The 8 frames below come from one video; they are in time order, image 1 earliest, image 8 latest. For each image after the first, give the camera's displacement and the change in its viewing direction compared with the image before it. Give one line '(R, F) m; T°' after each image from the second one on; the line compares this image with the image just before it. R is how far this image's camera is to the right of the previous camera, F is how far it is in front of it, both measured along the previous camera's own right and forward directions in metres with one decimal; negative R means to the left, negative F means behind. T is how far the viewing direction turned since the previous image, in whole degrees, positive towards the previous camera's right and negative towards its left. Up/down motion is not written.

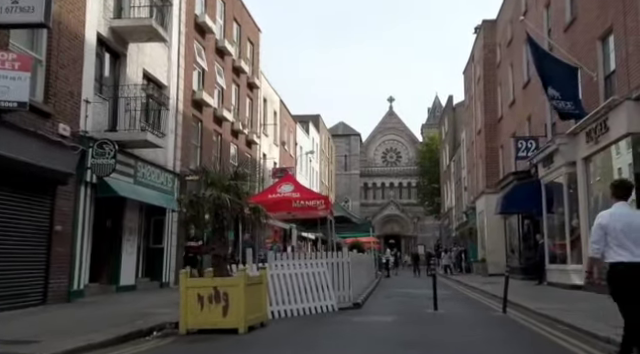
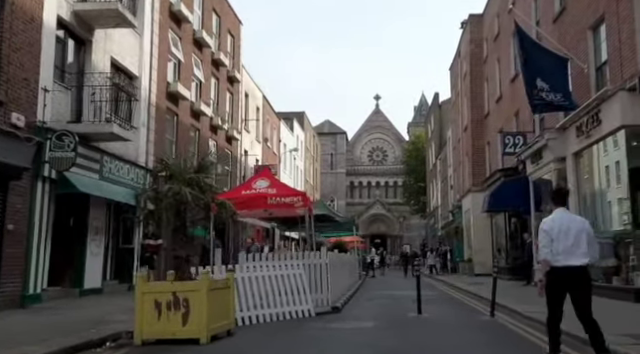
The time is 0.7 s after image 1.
(+0.2, +0.9) m; +1°
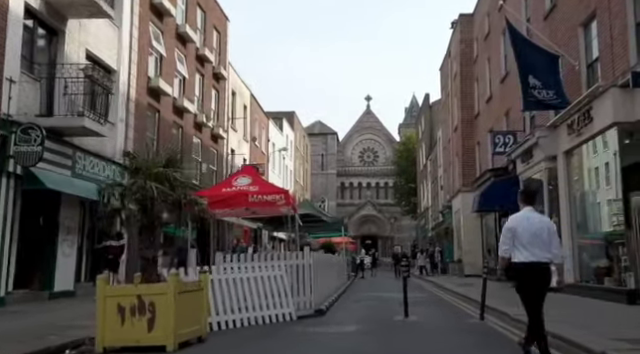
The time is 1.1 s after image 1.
(+0.2, +0.6) m; +1°
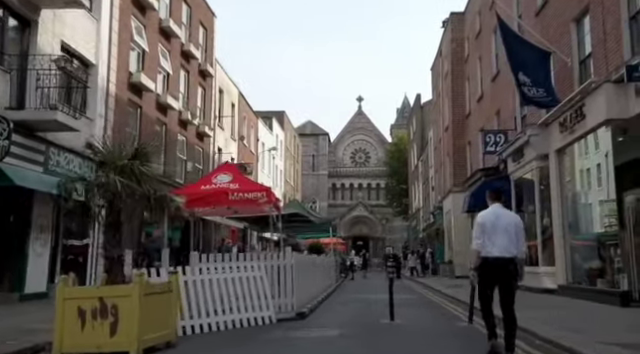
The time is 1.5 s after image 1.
(+0.2, +0.5) m; +1°
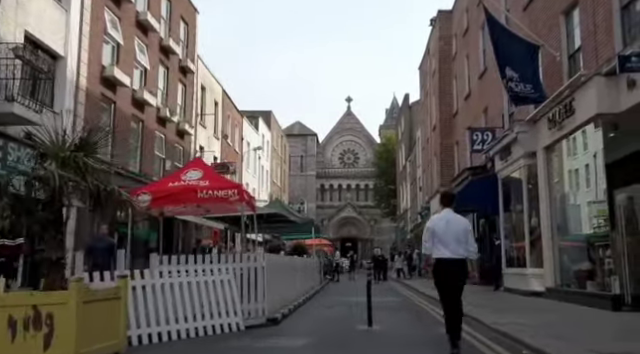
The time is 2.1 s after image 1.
(+0.3, +0.7) m; +1°
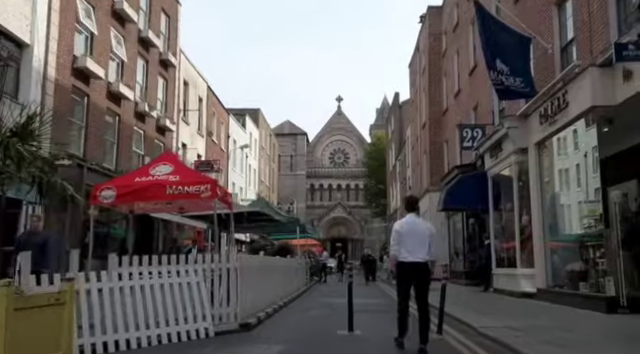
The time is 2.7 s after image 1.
(+0.2, +0.8) m; +1°
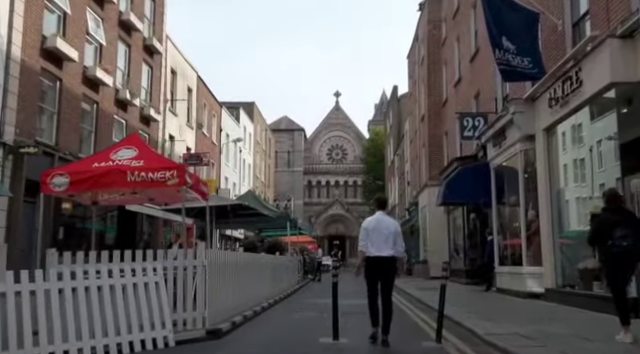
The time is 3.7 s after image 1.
(+0.2, +1.4) m; 0°
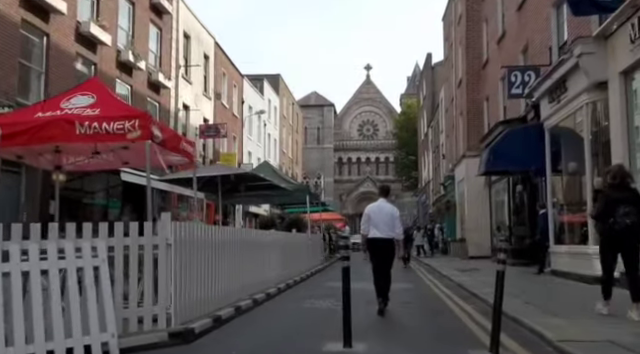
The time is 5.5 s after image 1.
(+0.2, +2.5) m; -3°
